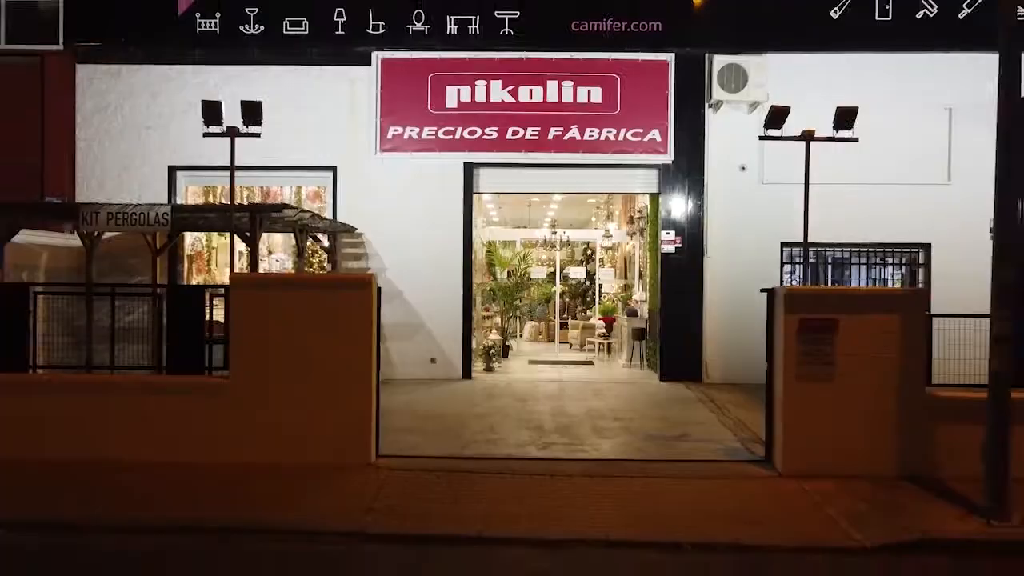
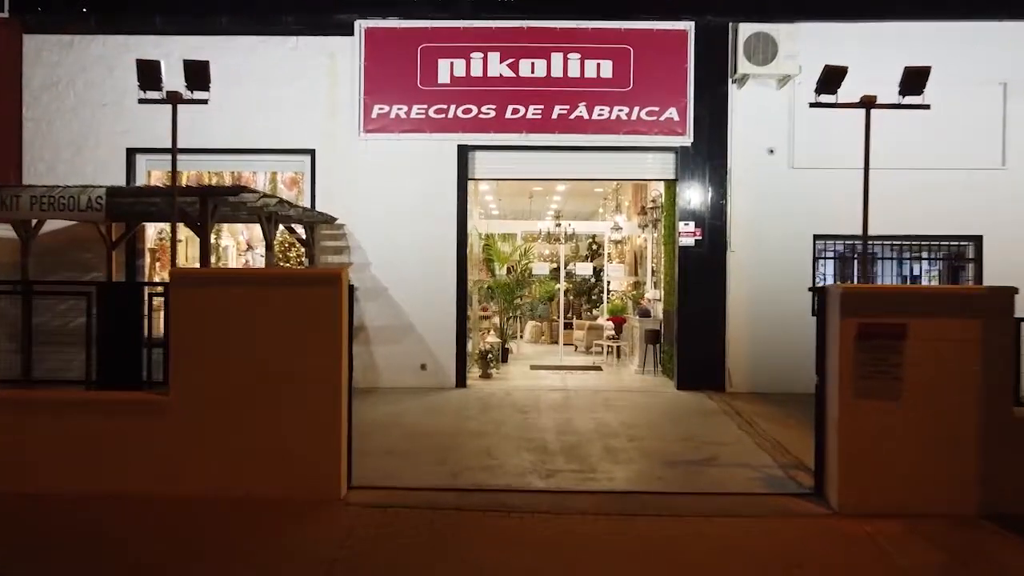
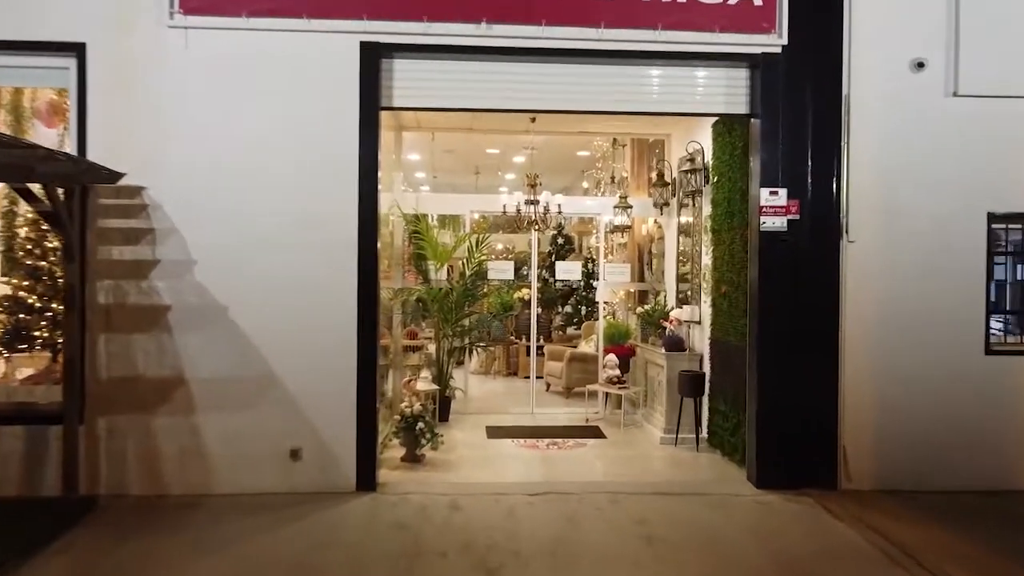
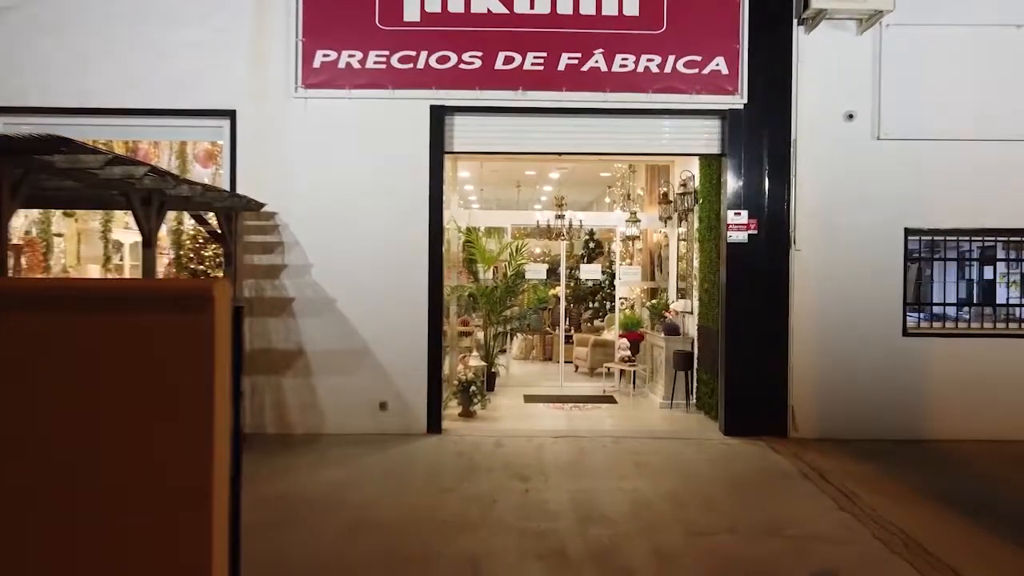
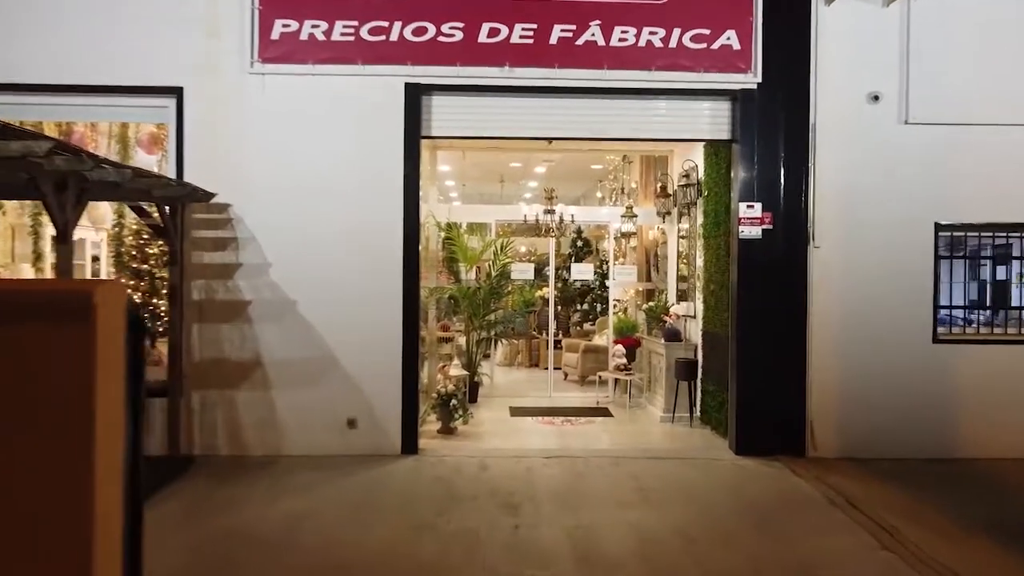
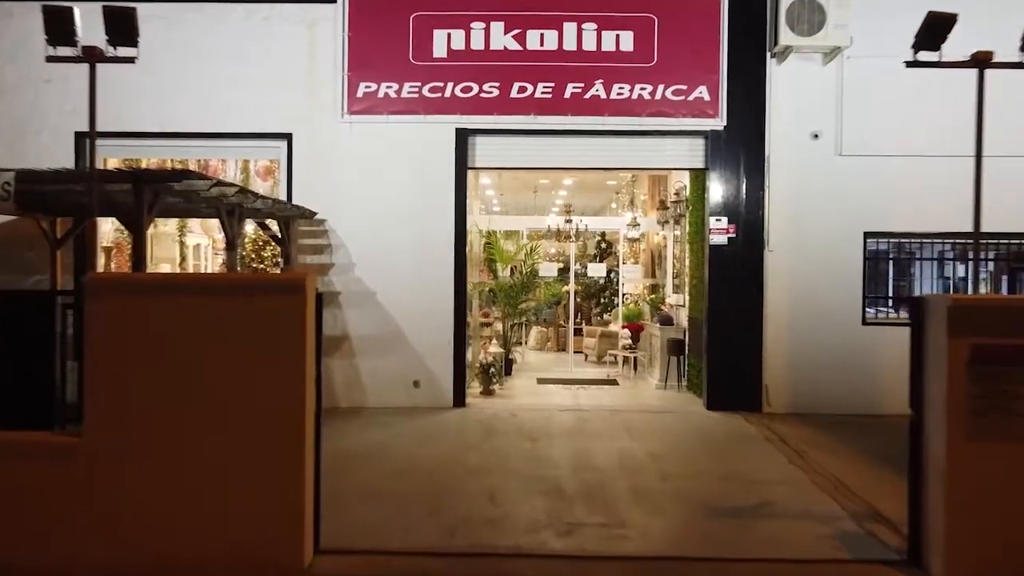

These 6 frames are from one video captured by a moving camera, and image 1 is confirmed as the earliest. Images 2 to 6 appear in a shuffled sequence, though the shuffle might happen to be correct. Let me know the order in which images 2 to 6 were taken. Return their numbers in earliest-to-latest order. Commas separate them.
2, 6, 4, 5, 3
